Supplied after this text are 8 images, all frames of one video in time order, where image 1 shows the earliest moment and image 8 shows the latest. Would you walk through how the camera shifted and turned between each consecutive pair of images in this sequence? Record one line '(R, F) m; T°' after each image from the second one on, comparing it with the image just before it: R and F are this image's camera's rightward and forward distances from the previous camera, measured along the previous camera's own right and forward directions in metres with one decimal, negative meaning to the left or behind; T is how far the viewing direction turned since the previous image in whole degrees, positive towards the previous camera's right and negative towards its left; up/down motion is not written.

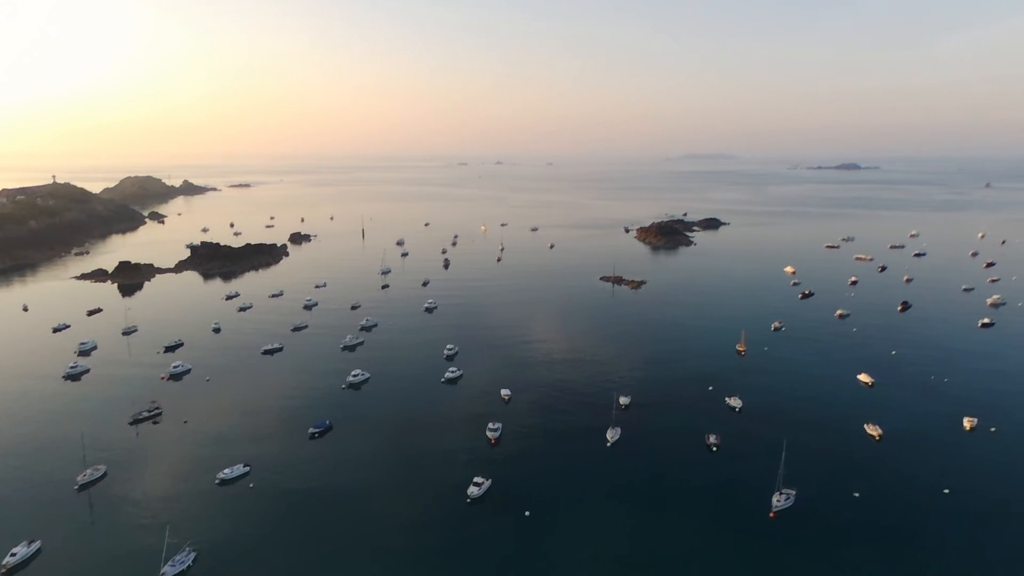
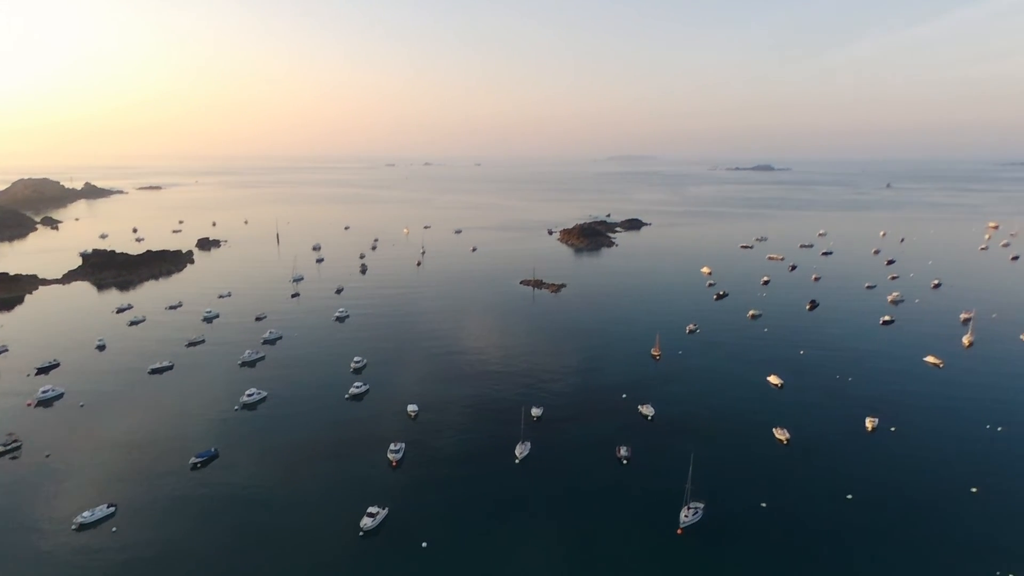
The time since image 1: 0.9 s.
(+2.9, +3.7) m; +6°
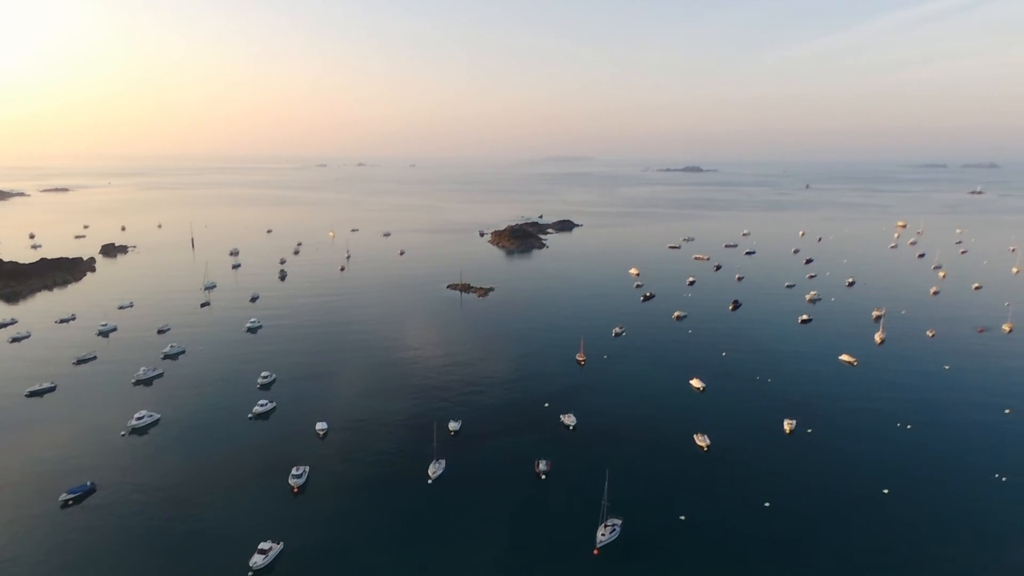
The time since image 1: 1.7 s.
(+1.8, +2.2) m; +6°
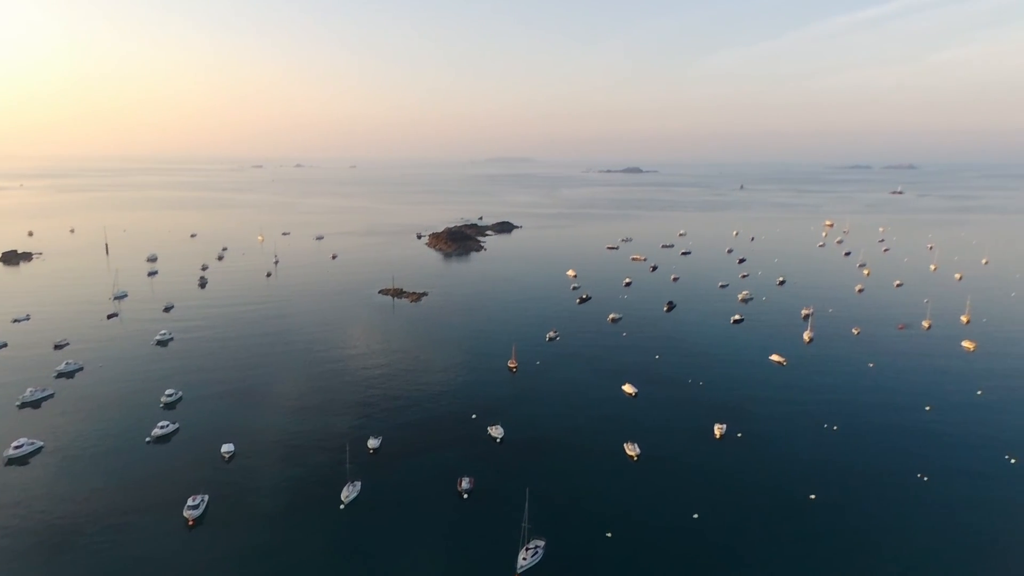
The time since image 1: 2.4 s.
(+1.7, +2.3) m; +5°
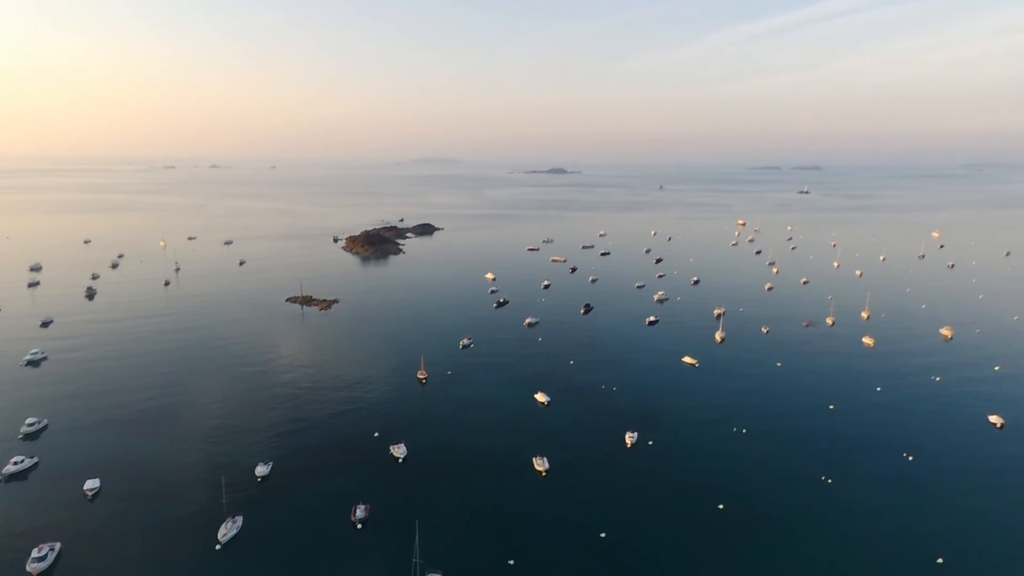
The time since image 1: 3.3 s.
(+1.9, +2.2) m; +6°
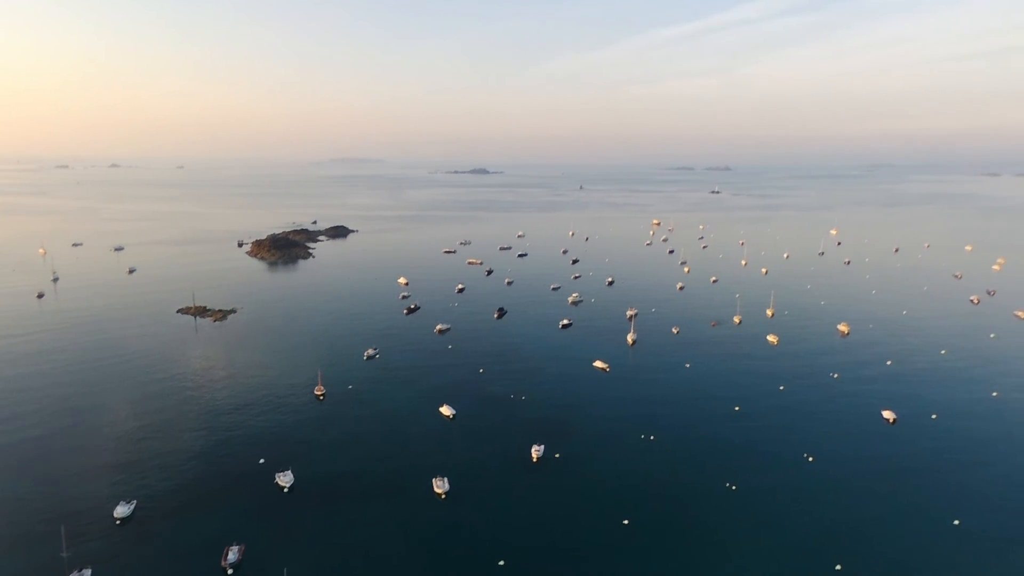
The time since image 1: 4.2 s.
(+1.9, +2.3) m; +7°
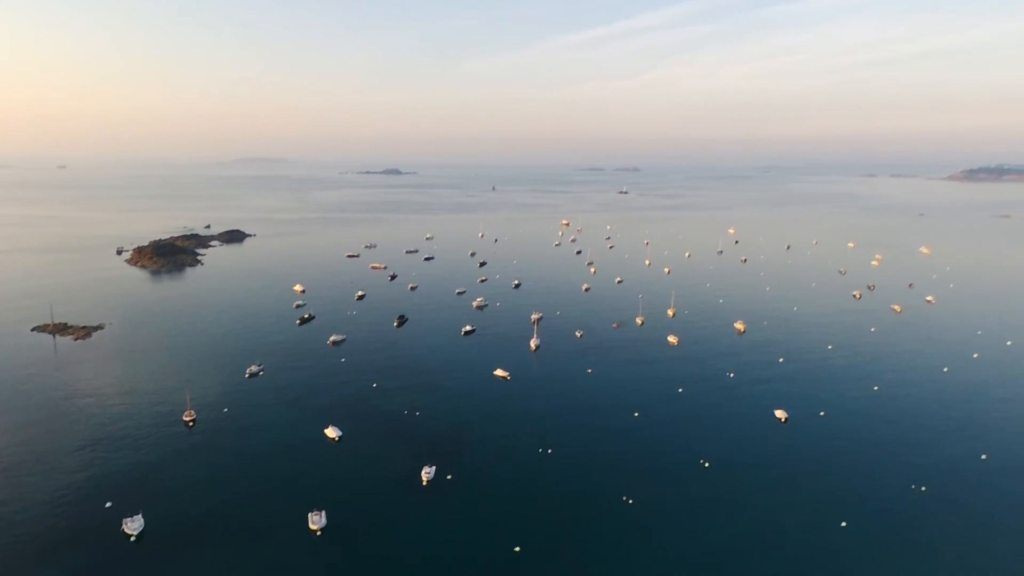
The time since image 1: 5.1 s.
(+2.0, +2.5) m; +7°
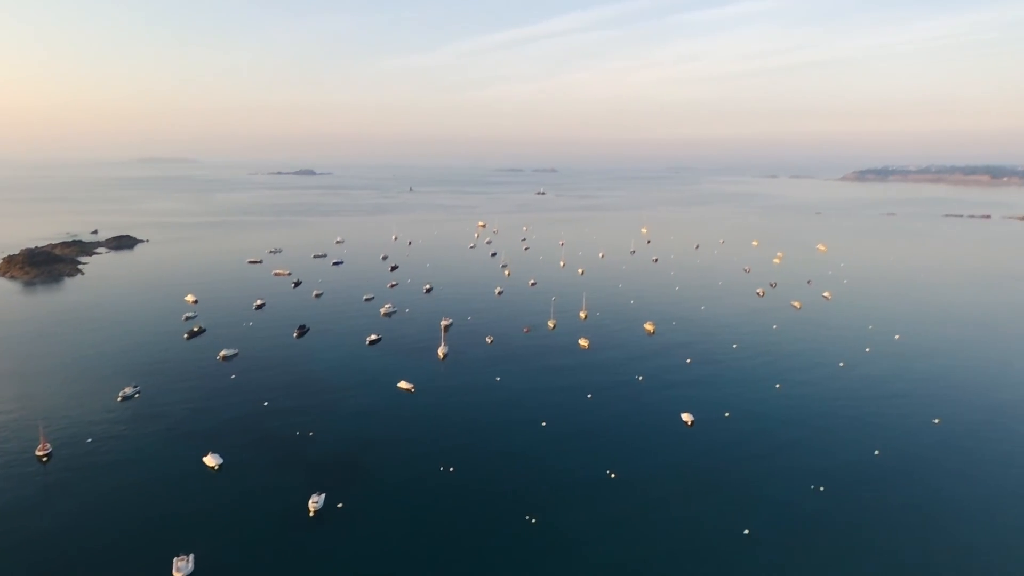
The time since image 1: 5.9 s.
(+1.7, +2.2) m; +7°
